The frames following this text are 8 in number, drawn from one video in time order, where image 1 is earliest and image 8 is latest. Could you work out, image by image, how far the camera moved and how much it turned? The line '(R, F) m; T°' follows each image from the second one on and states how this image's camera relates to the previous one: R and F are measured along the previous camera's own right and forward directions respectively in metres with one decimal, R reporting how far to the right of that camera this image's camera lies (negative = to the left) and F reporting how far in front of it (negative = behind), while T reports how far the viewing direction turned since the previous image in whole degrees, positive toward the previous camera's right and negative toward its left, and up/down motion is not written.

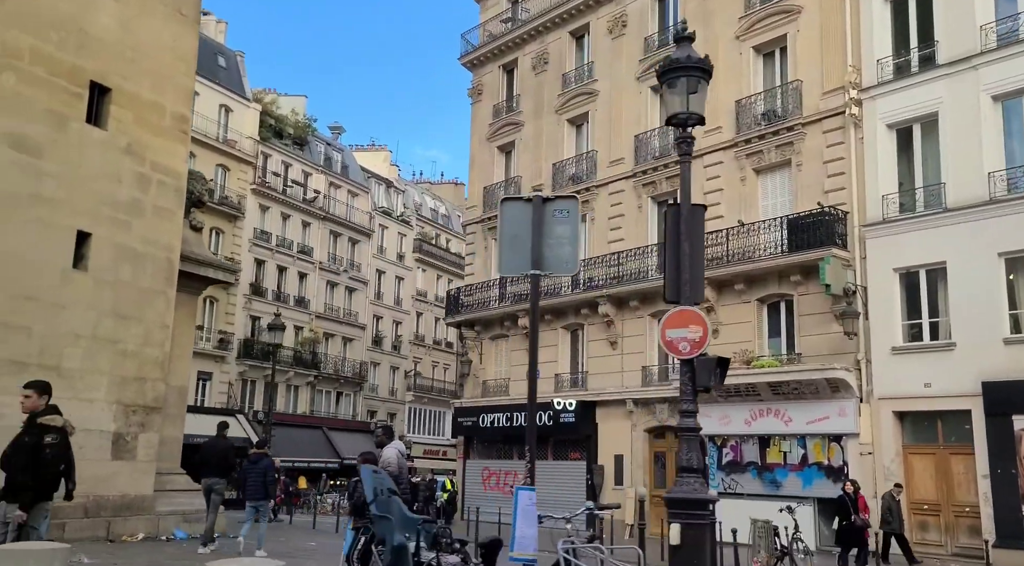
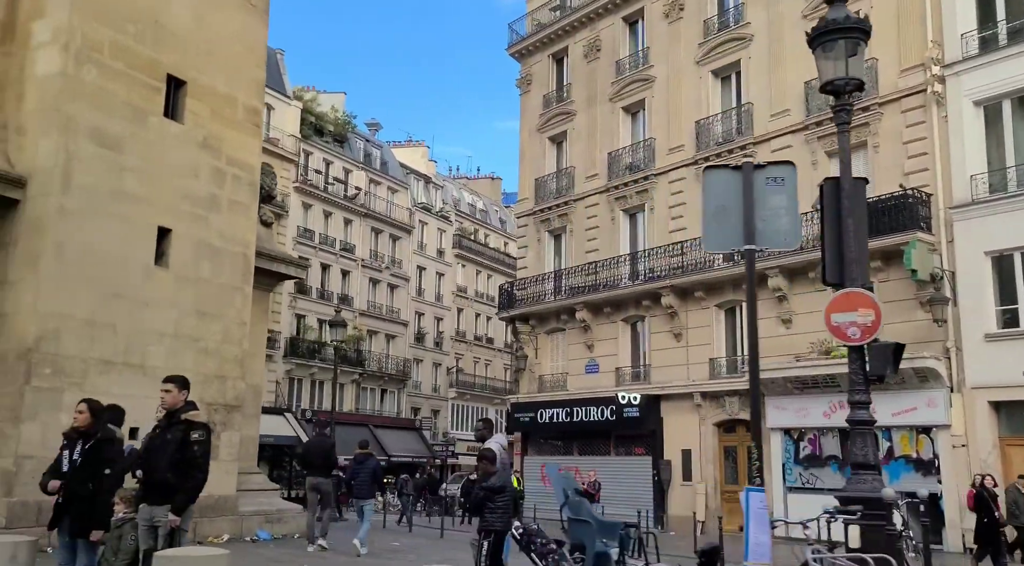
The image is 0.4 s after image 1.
(-0.9, +0.6) m; -2°
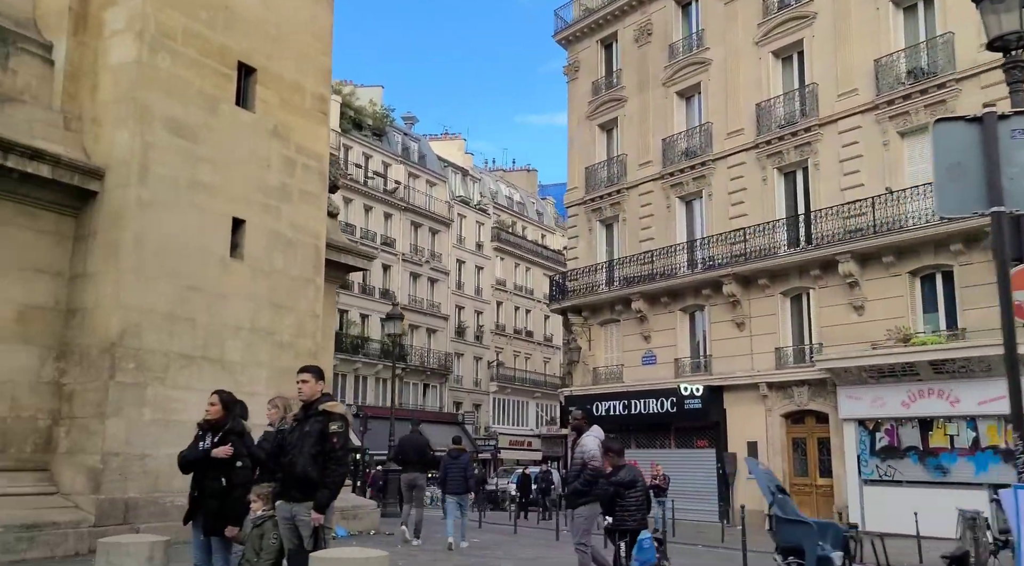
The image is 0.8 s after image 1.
(-0.8, +0.5) m; -2°
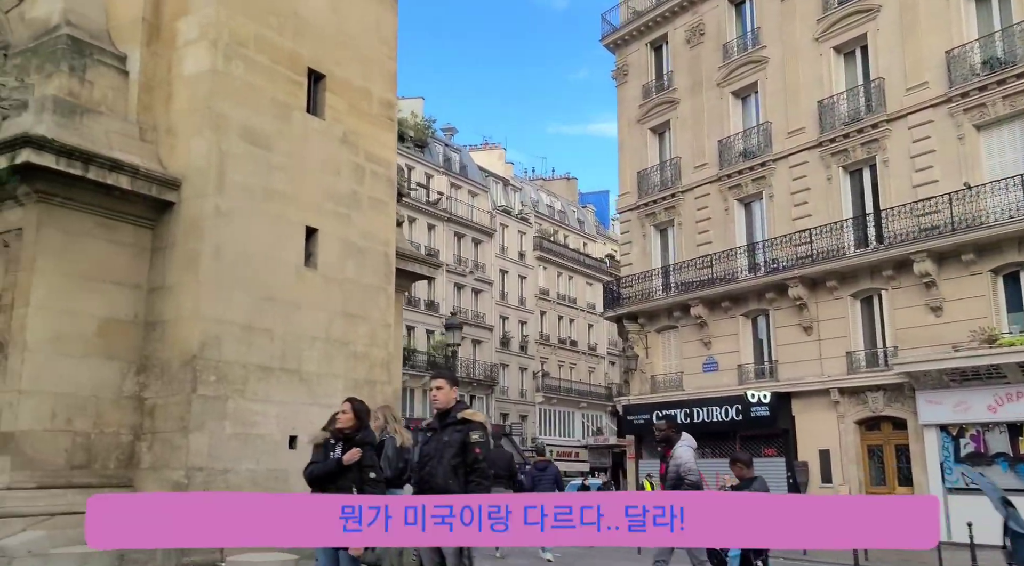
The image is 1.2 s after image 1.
(-0.7, +0.4) m; -2°
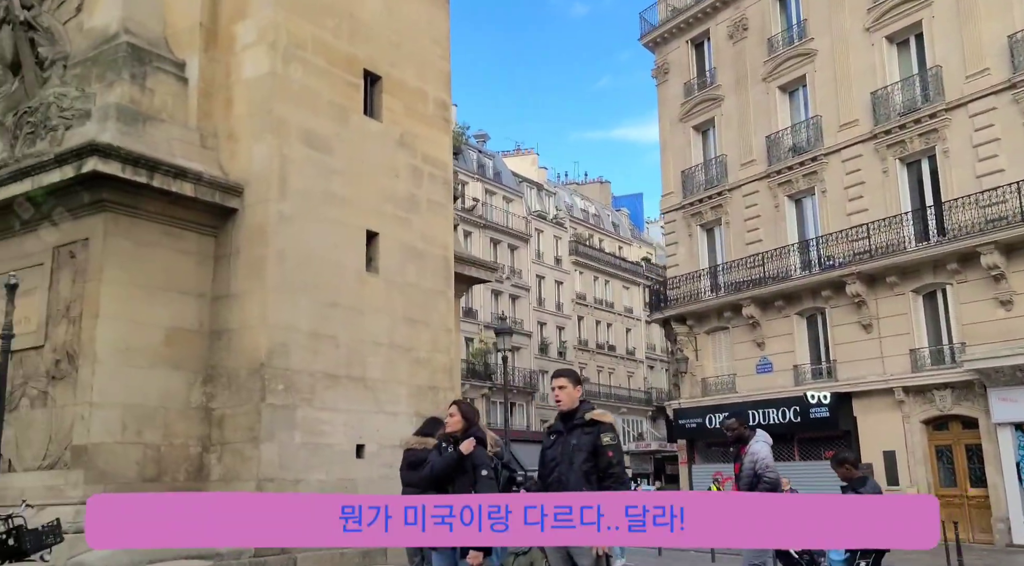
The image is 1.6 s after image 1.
(-0.5, +0.4) m; -2°
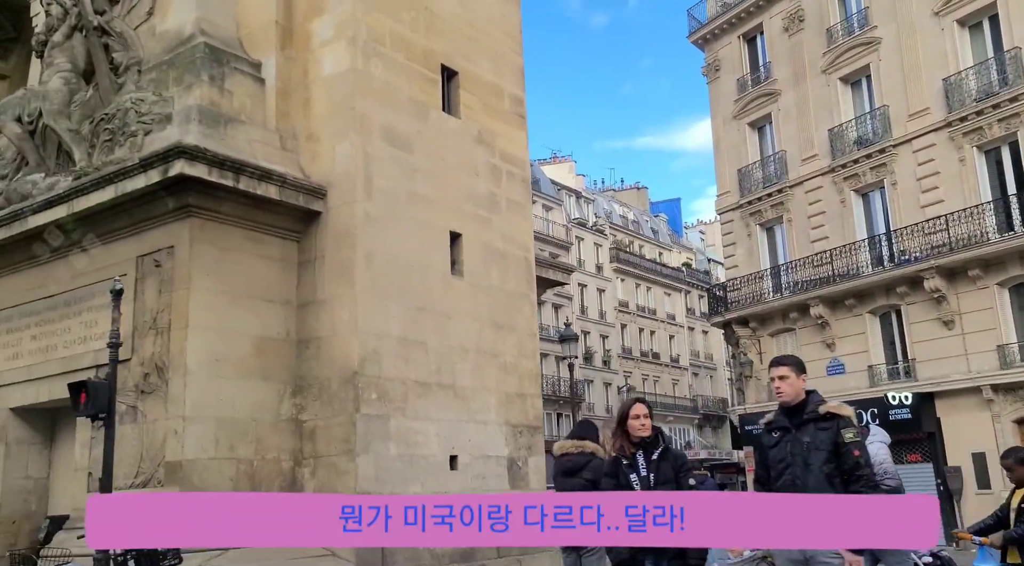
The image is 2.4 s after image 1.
(-0.9, +0.6) m; -2°
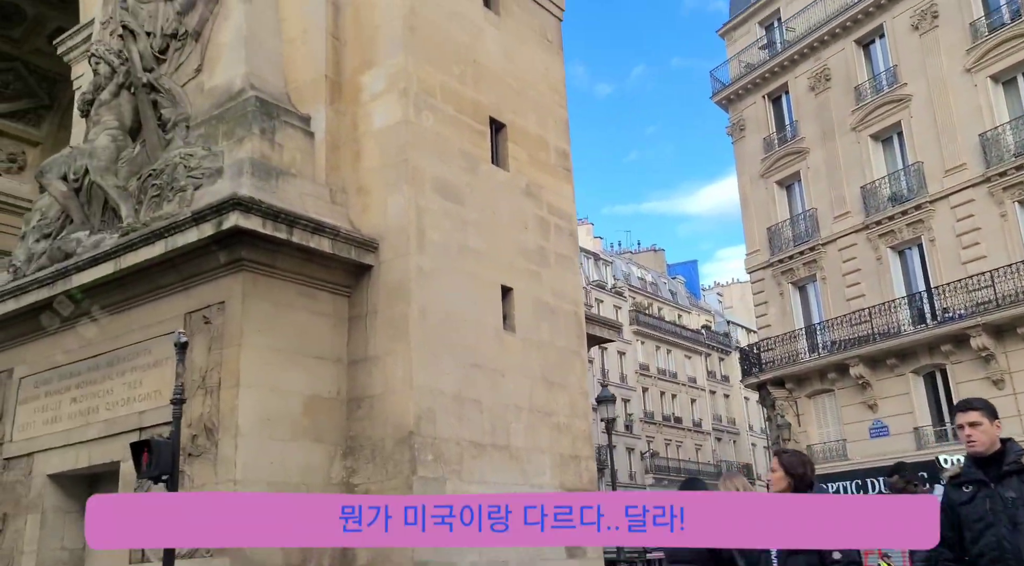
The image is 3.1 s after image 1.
(-0.6, +0.4) m; -1°
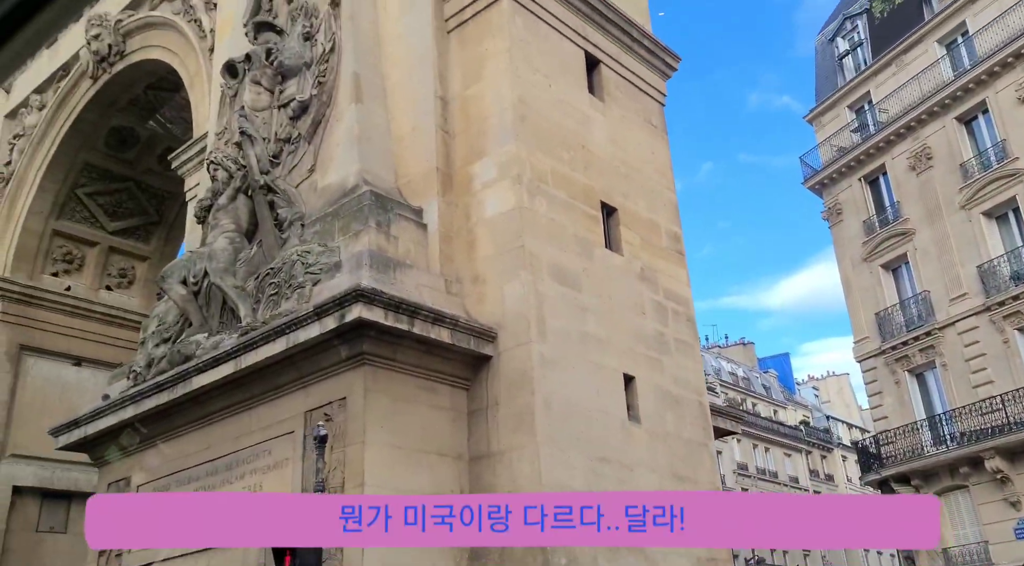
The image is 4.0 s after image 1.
(-0.5, +0.4) m; -5°
